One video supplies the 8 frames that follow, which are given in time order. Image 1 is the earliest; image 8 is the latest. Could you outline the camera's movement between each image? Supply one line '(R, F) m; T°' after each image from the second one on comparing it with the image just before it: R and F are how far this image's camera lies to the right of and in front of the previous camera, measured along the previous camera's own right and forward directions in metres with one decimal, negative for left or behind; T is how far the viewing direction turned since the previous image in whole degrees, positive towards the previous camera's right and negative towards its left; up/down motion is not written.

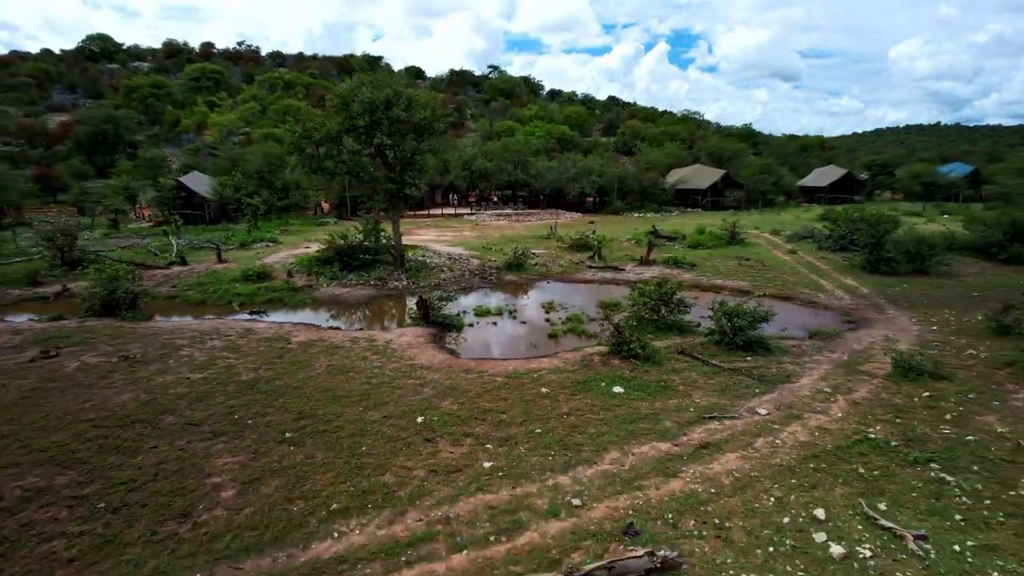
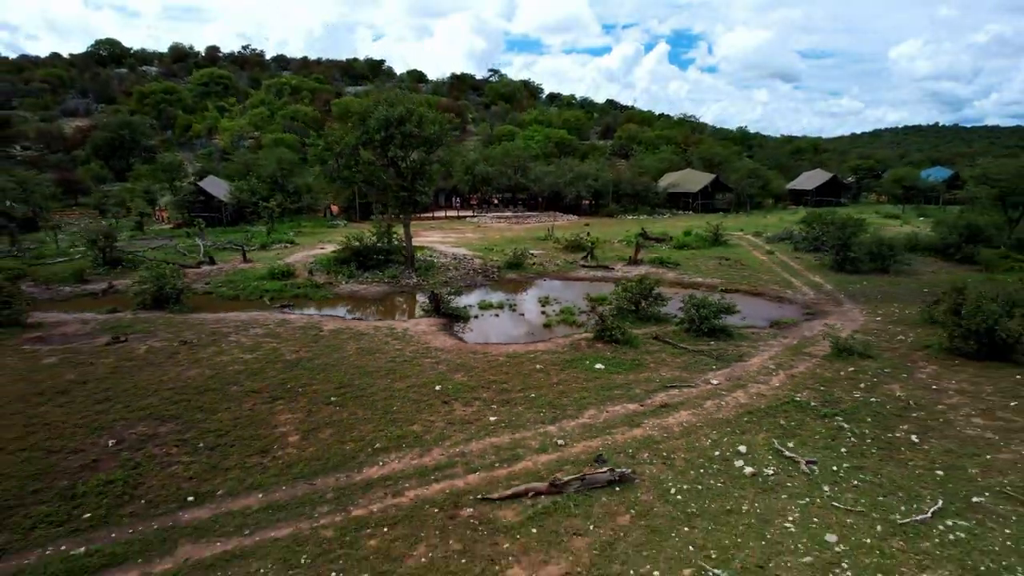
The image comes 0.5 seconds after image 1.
(0.0, -0.9) m; 0°
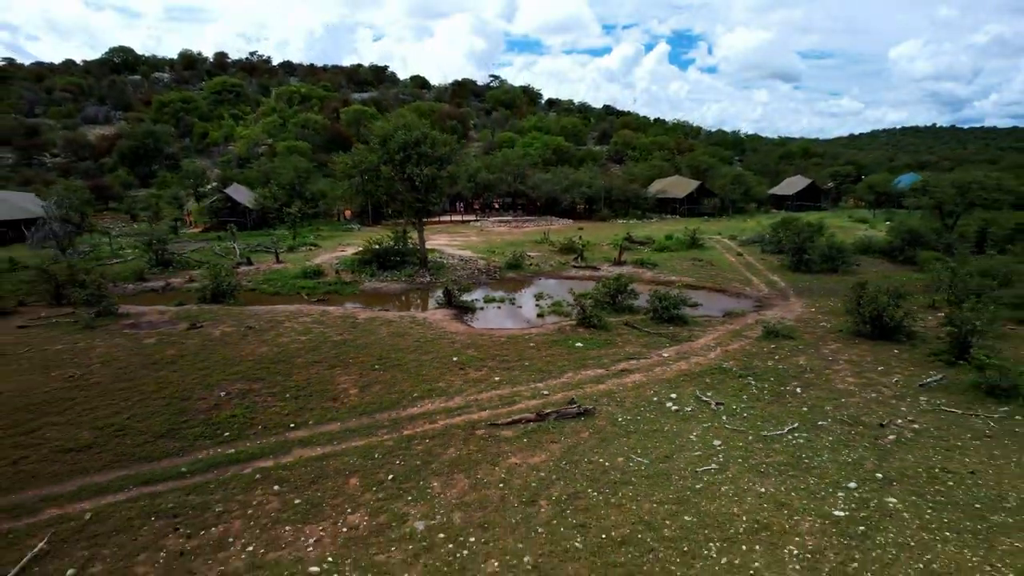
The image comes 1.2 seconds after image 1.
(0.0, -1.4) m; 0°
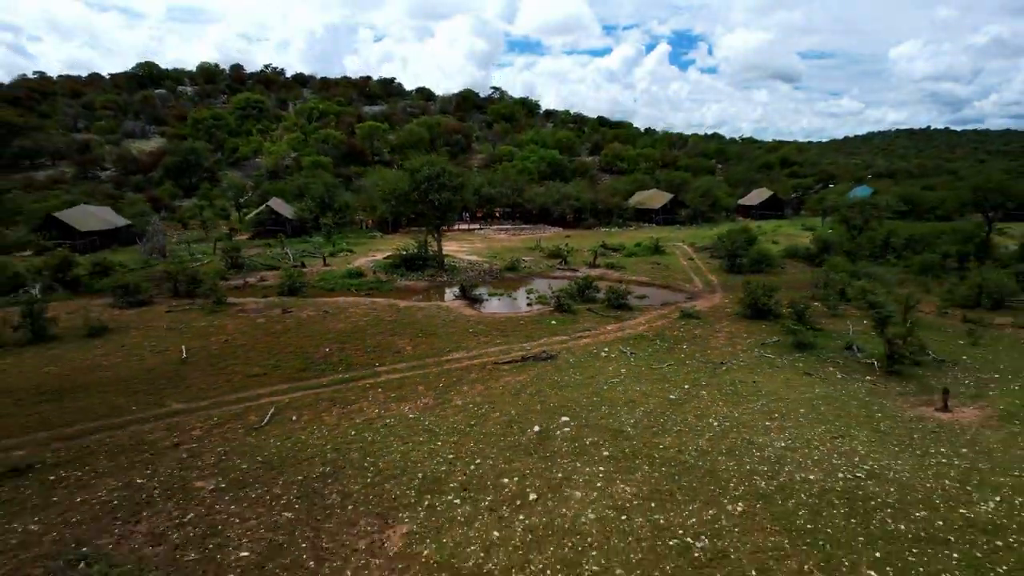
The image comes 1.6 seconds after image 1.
(+0.1, -3.1) m; 0°
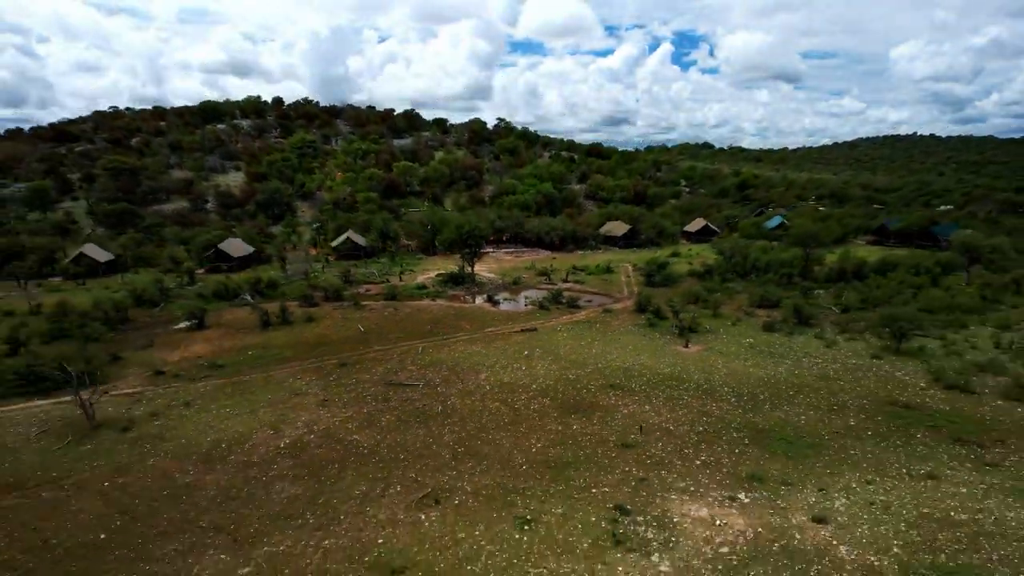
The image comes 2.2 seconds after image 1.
(0.0, -8.9) m; 0°
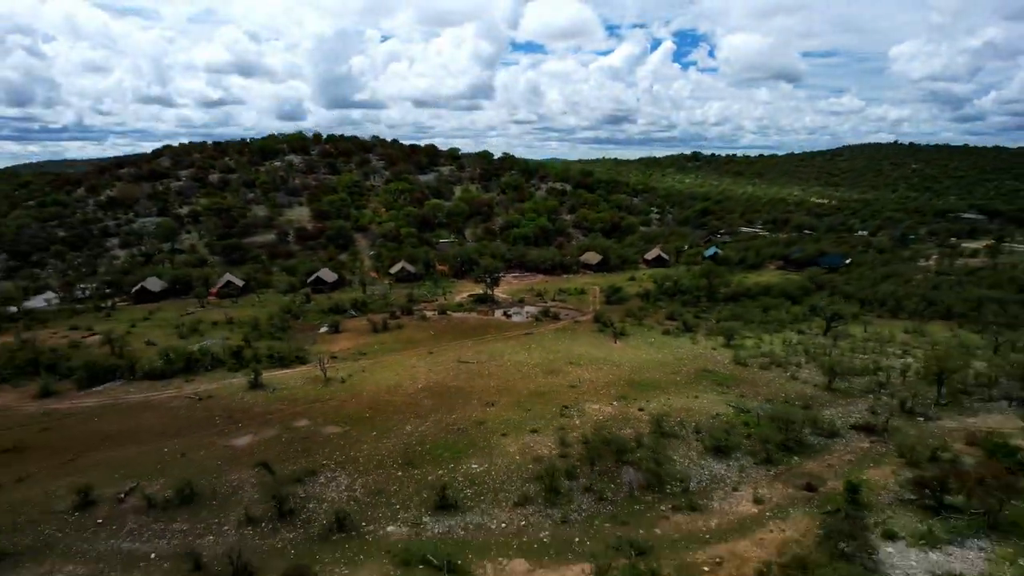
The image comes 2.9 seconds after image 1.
(-0.2, -11.8) m; 0°
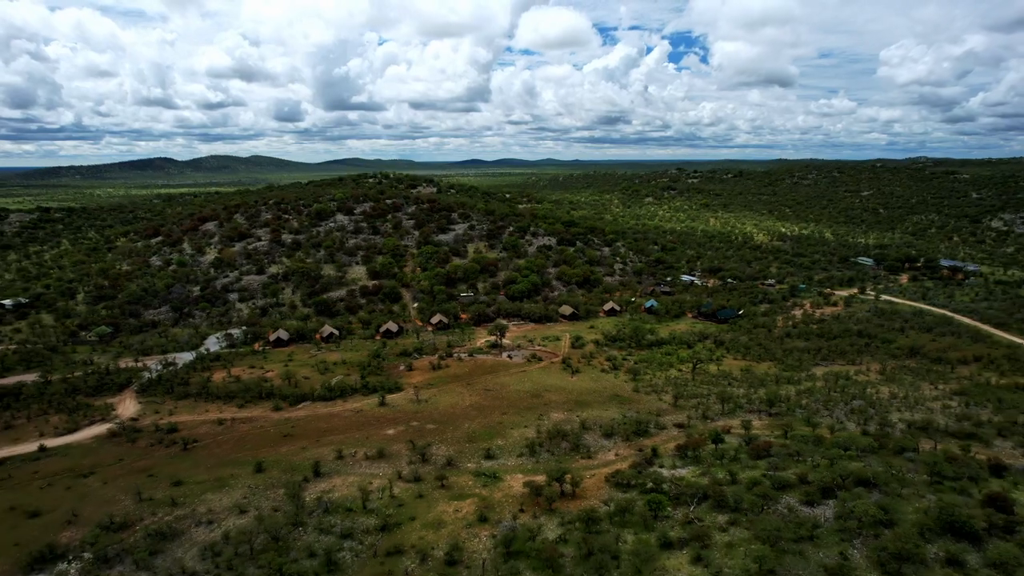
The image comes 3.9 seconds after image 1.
(-0.4, -19.9) m; 0°
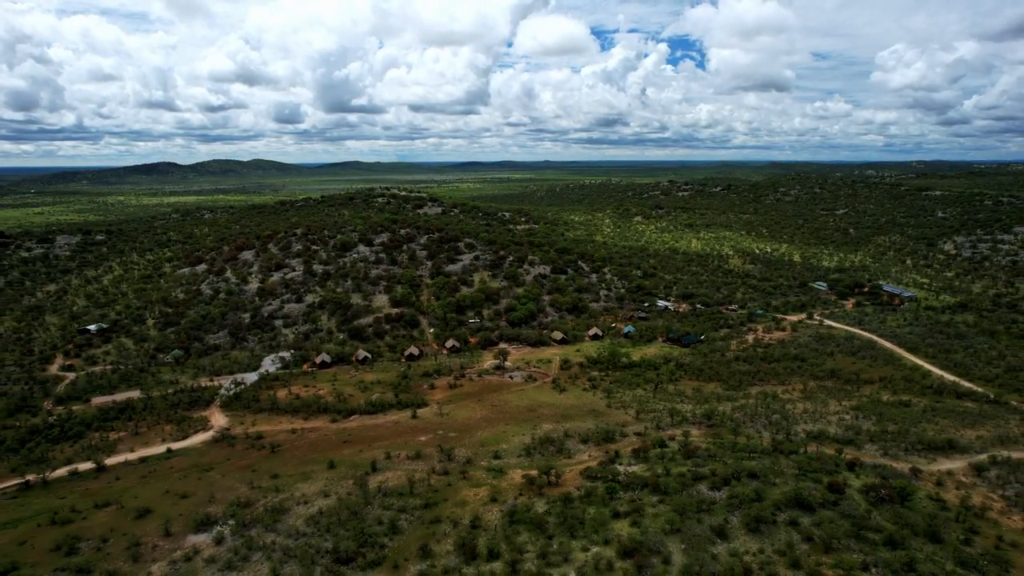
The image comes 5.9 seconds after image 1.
(-0.2, -12.5) m; 0°
